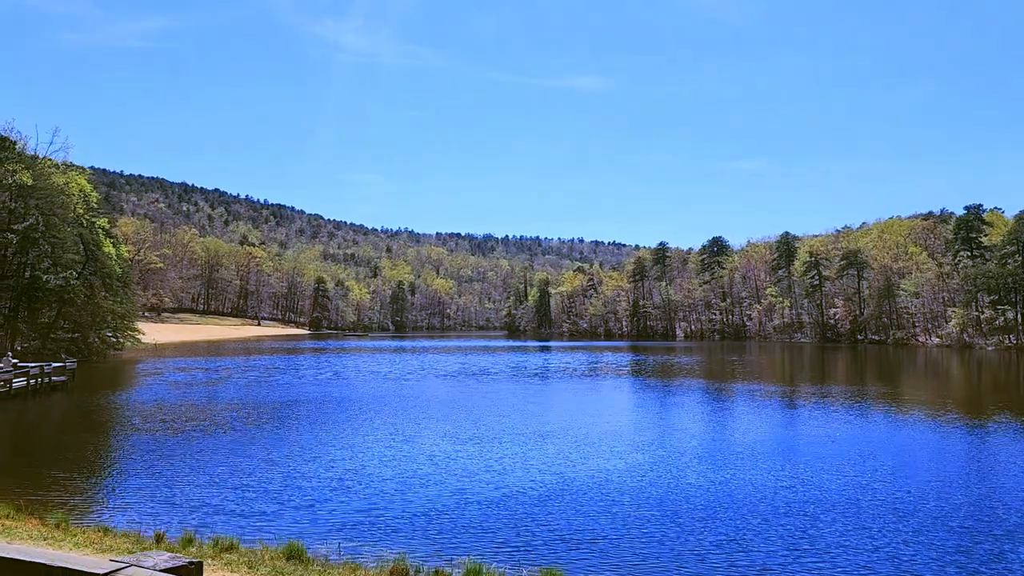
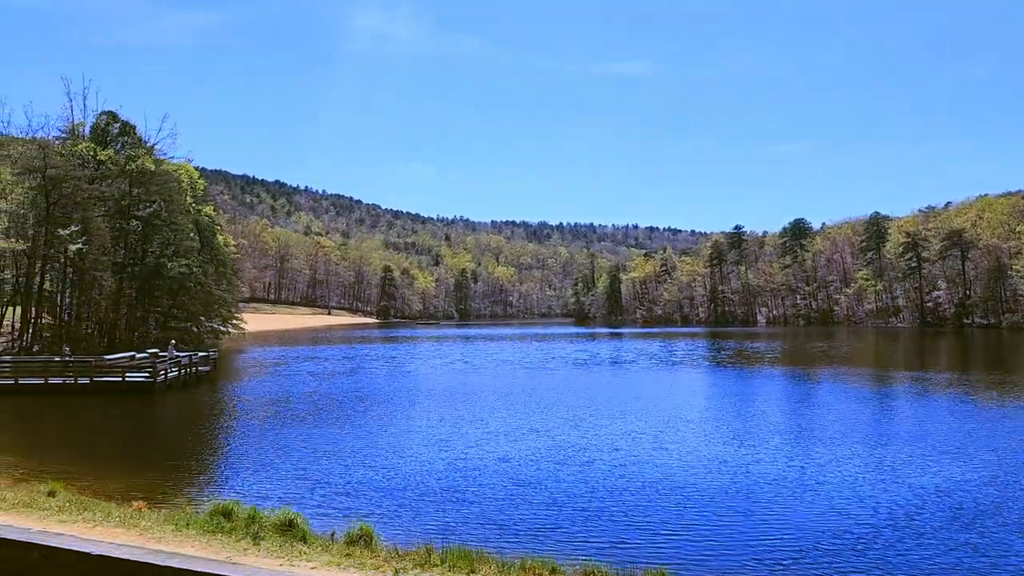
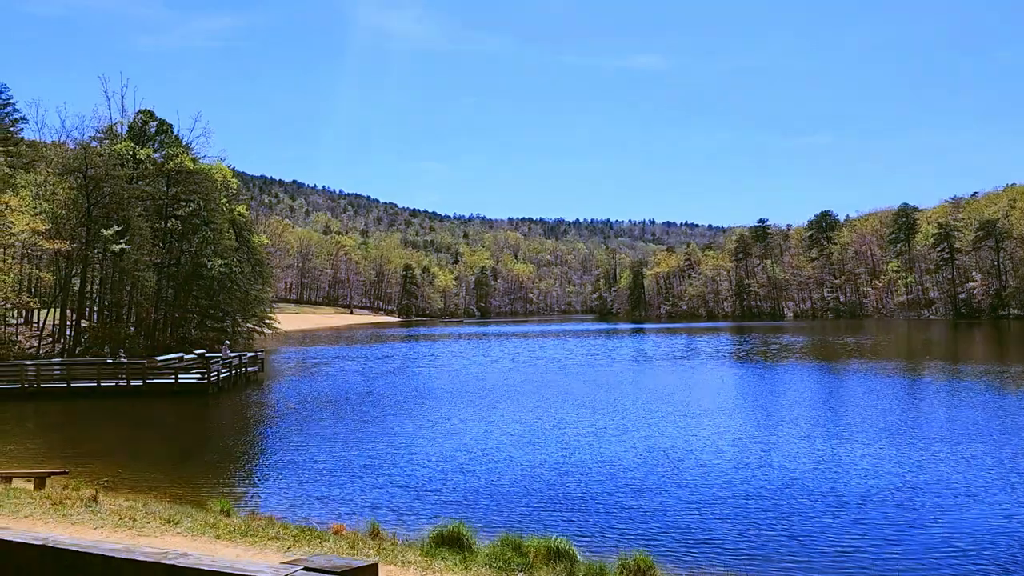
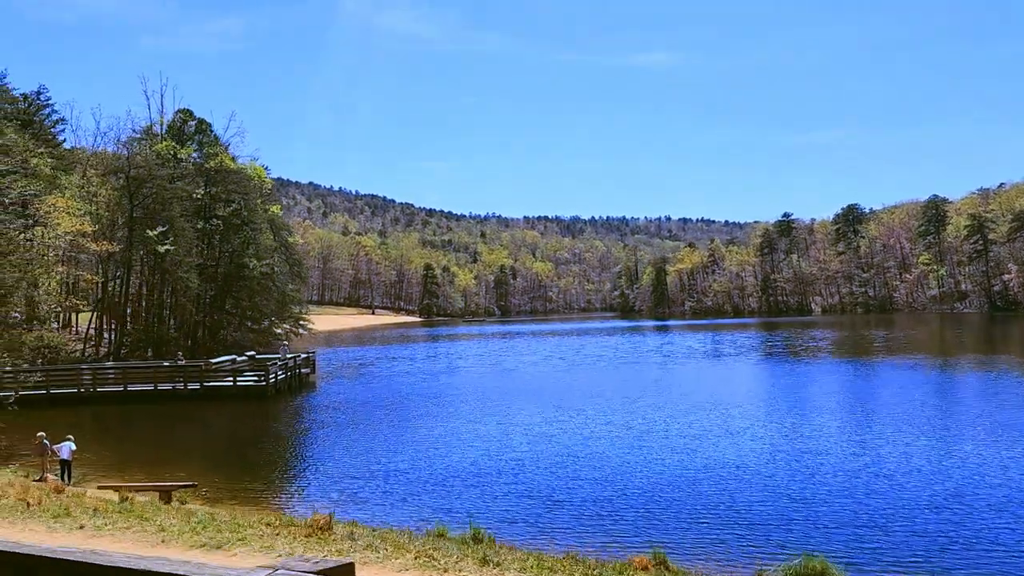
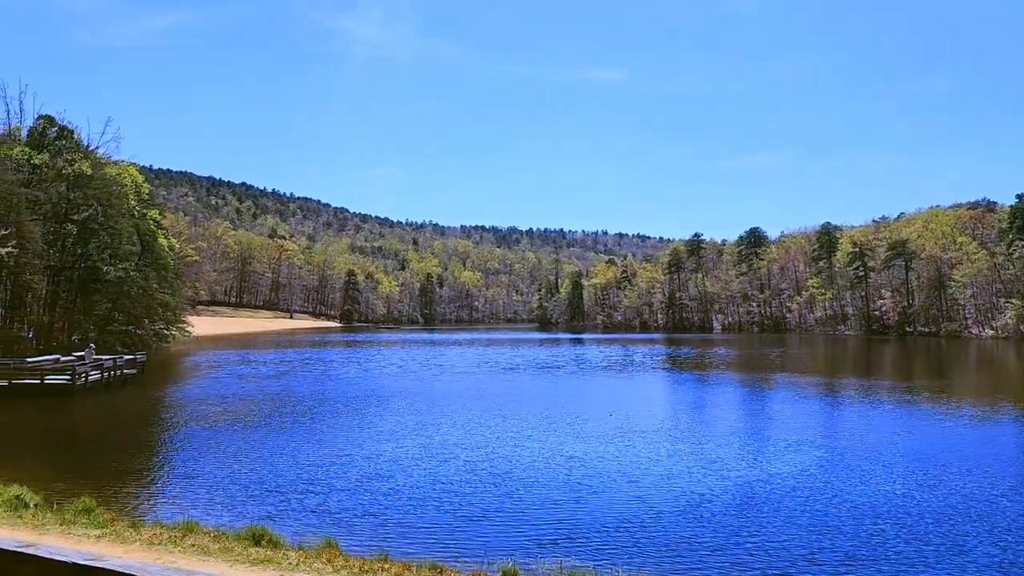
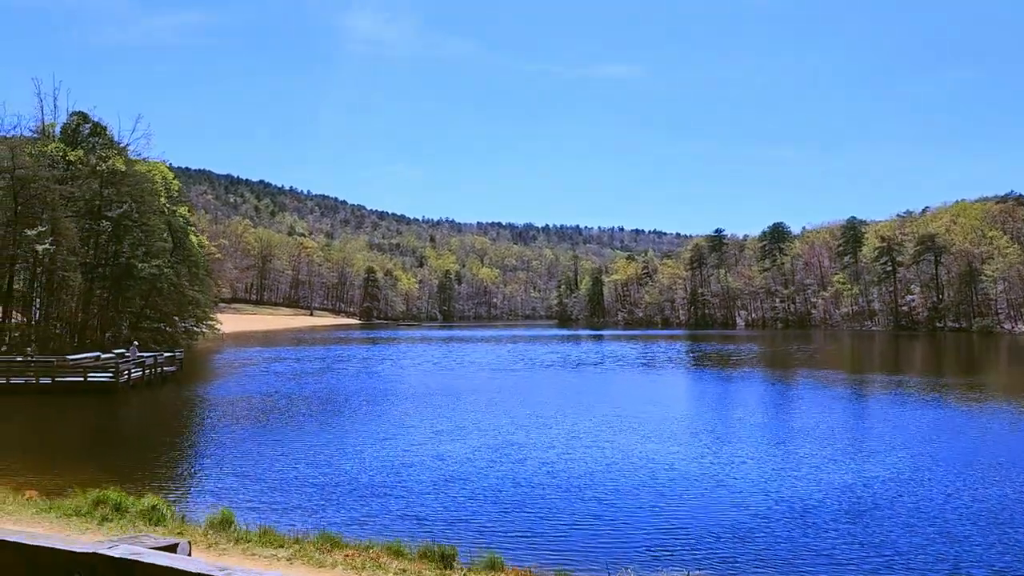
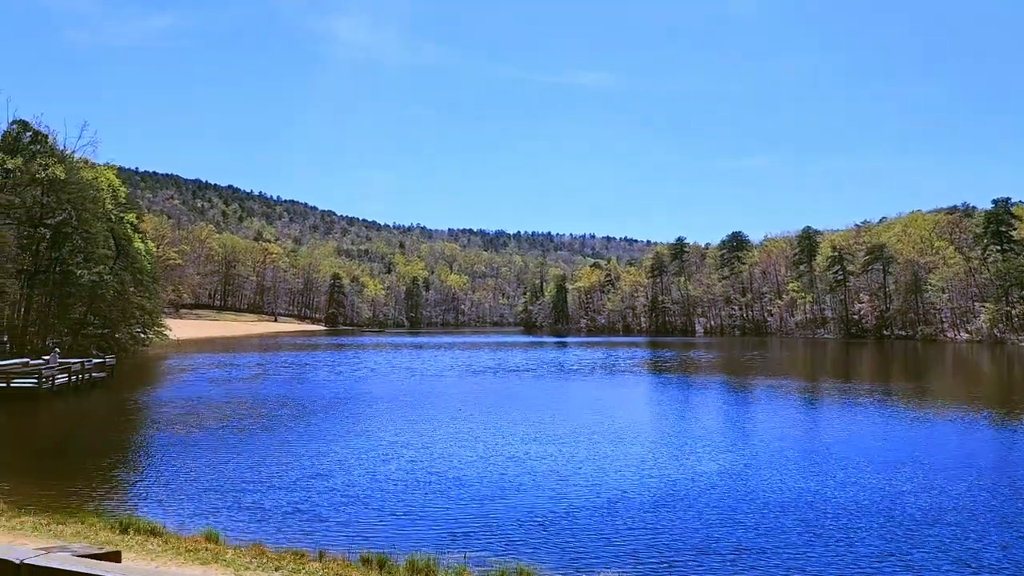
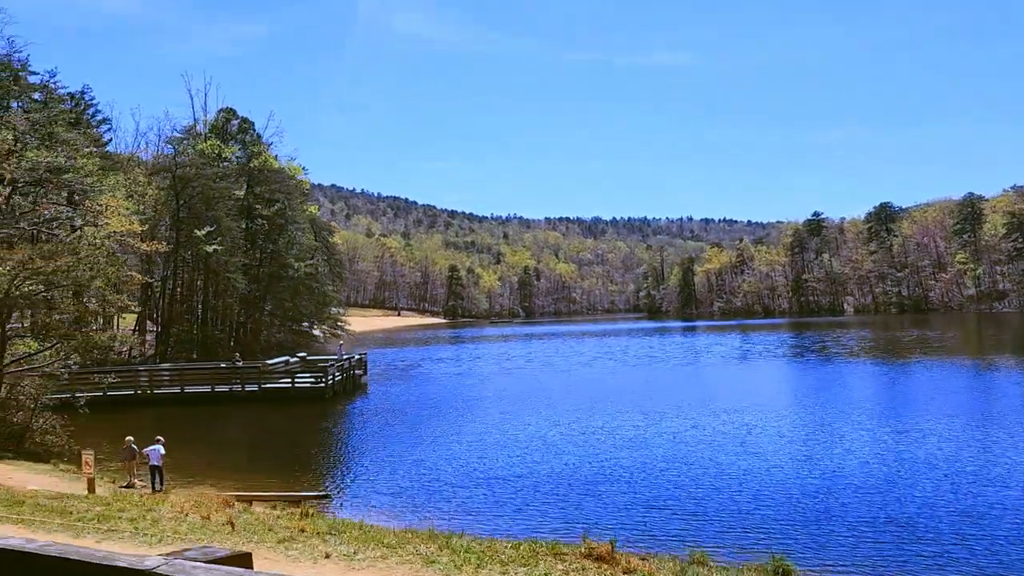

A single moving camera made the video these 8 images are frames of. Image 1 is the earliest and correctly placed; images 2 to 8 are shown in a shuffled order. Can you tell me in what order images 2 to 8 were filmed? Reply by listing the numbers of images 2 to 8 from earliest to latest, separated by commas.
7, 5, 6, 2, 3, 4, 8
